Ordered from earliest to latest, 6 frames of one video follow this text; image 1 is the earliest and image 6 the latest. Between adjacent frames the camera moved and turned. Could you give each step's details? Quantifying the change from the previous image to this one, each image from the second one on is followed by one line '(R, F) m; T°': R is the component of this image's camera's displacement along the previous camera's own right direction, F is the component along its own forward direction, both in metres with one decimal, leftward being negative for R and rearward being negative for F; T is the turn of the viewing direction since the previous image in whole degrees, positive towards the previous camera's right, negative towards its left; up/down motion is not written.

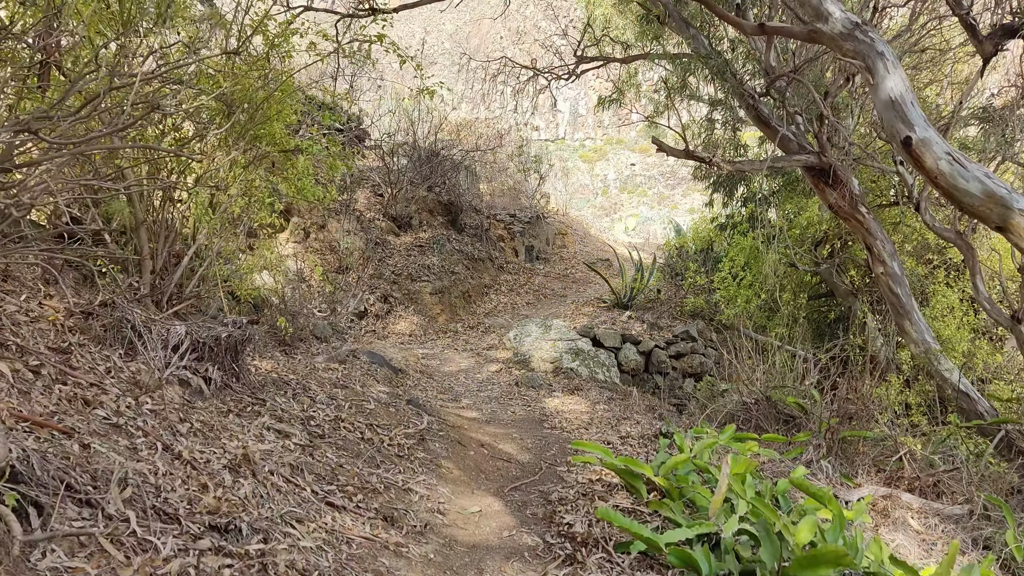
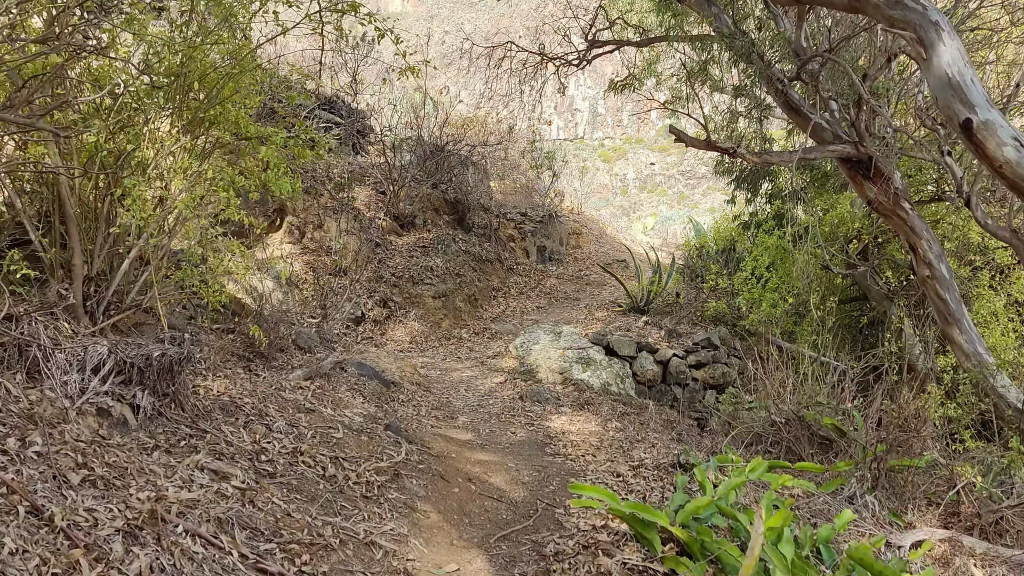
(+0.1, +0.6) m; -1°
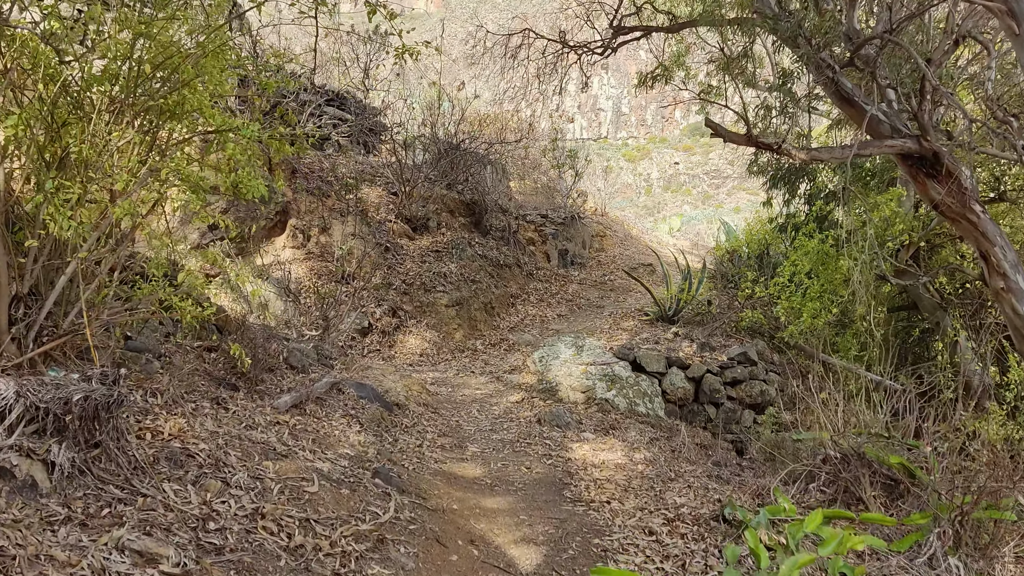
(0.0, +0.6) m; -2°
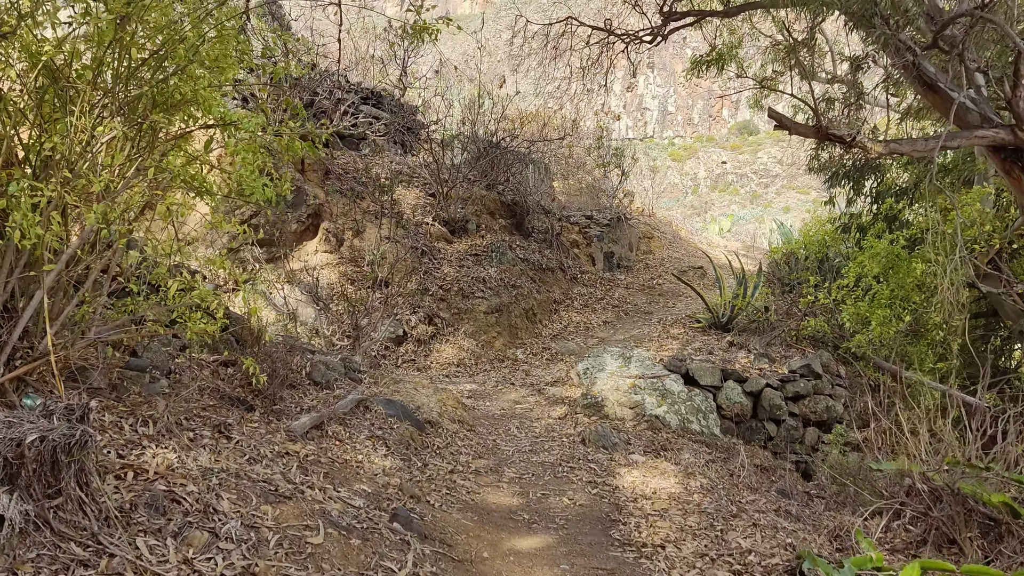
(0.0, +0.5) m; -3°
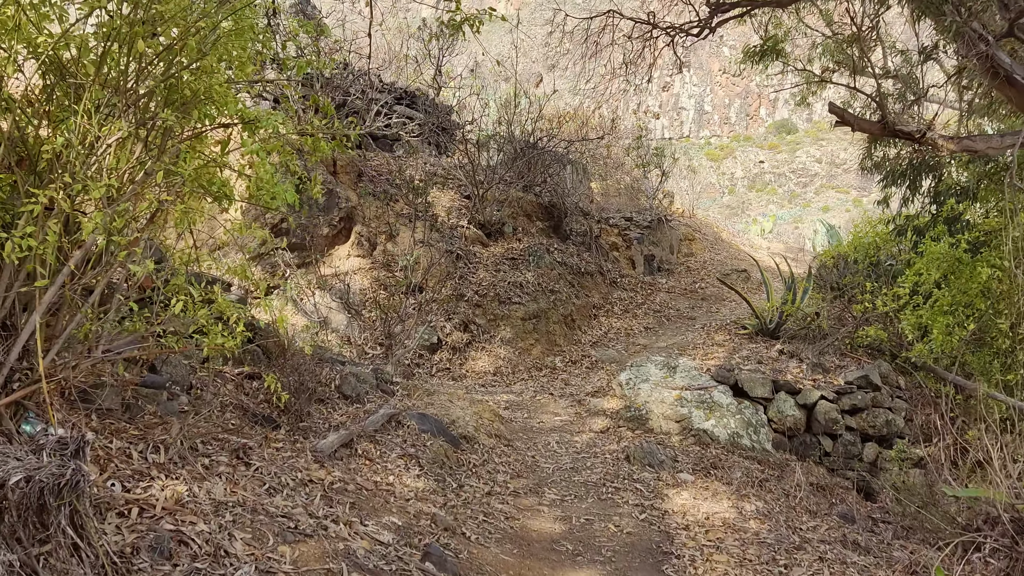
(0.0, +0.3) m; -2°
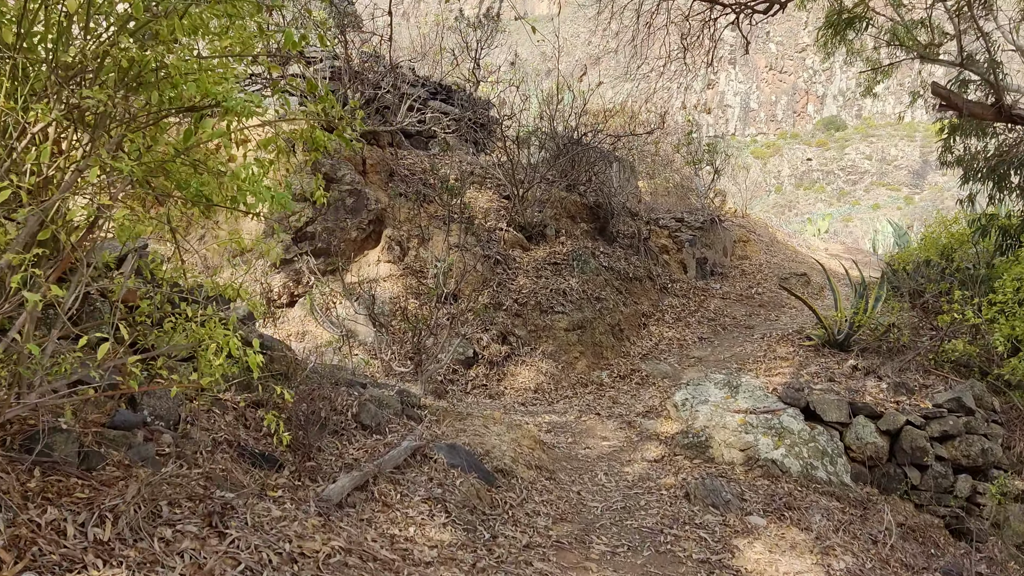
(0.0, +0.6) m; -3°
